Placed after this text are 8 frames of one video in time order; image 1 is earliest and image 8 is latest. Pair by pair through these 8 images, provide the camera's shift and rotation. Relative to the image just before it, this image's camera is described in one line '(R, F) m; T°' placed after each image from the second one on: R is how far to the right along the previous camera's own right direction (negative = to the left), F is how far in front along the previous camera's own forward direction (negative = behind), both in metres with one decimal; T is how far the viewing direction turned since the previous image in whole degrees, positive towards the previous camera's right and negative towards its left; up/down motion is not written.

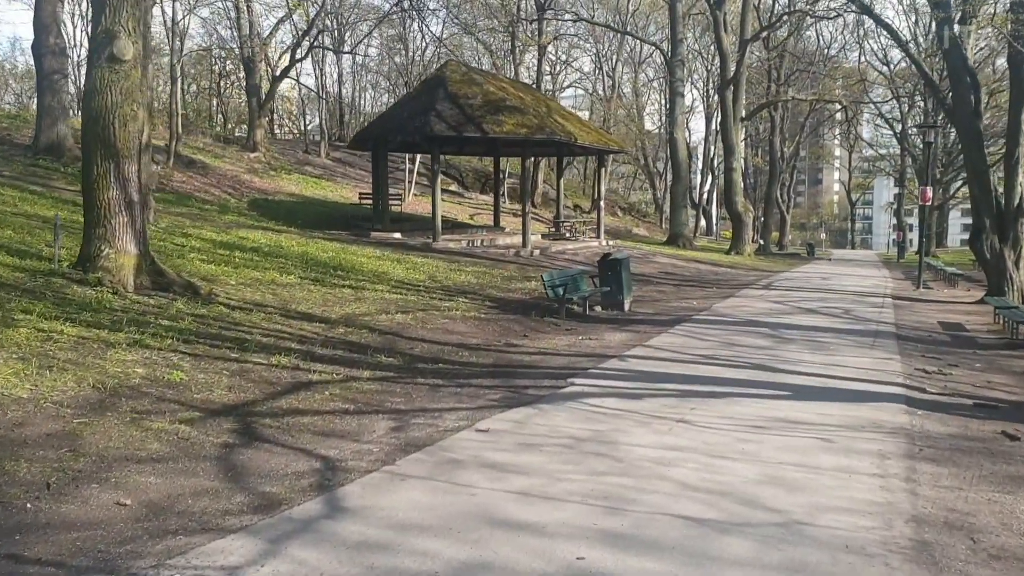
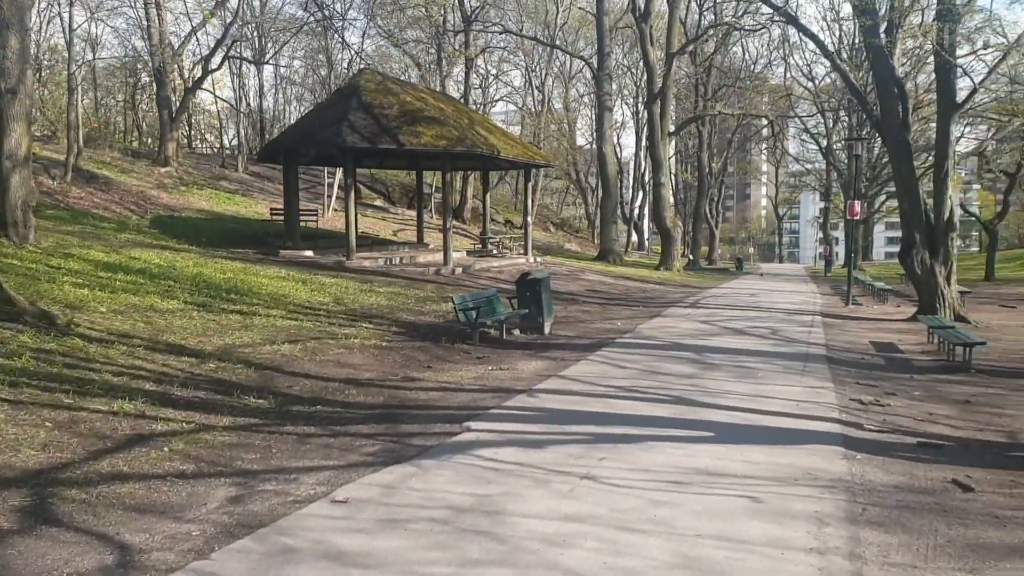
(+0.4, +1.1) m; +4°
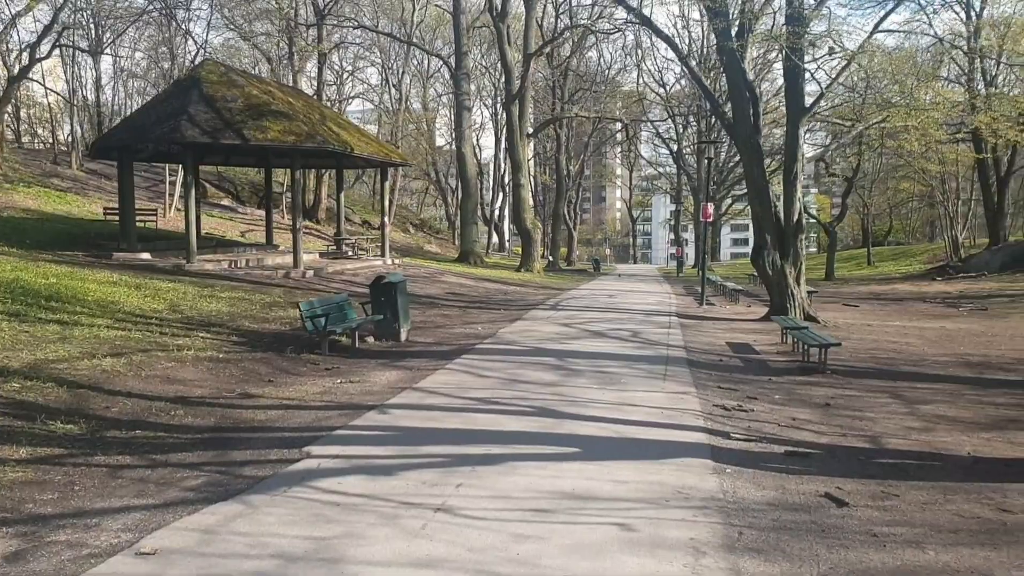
(+0.1, +0.6) m; +8°
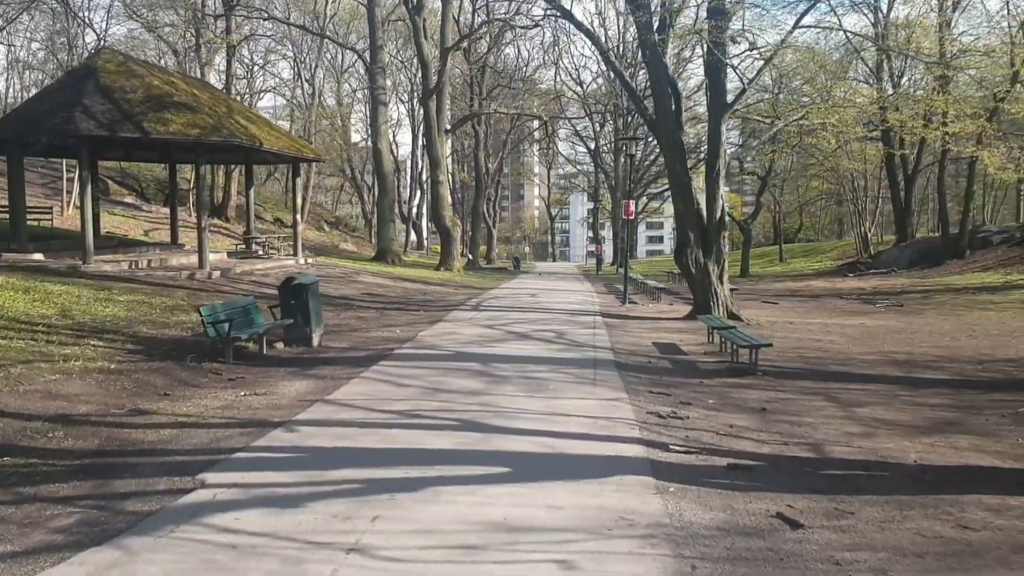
(0.0, +0.6) m; +5°
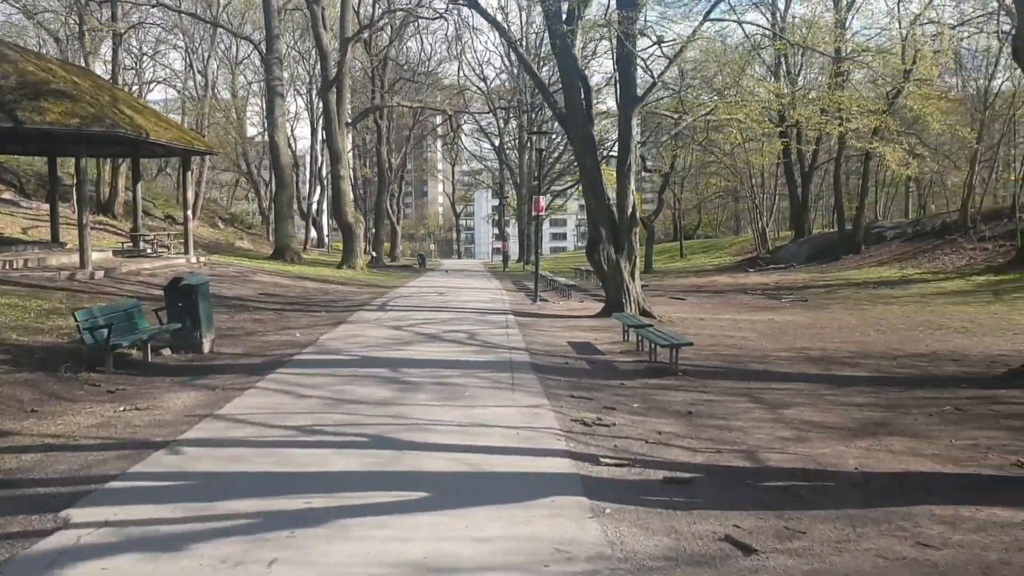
(-0.1, +0.6) m; +6°
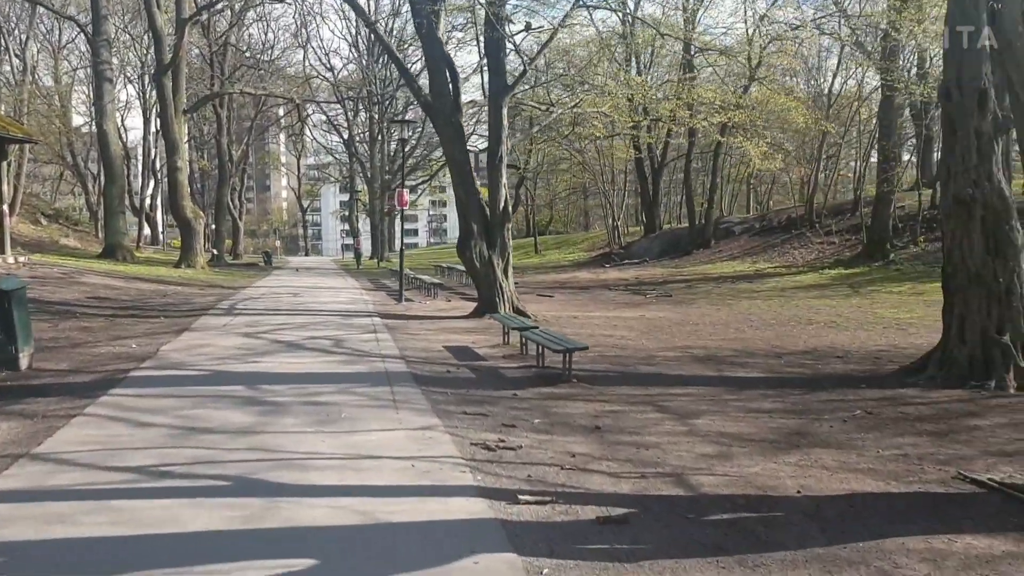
(-0.3, +1.0) m; +9°
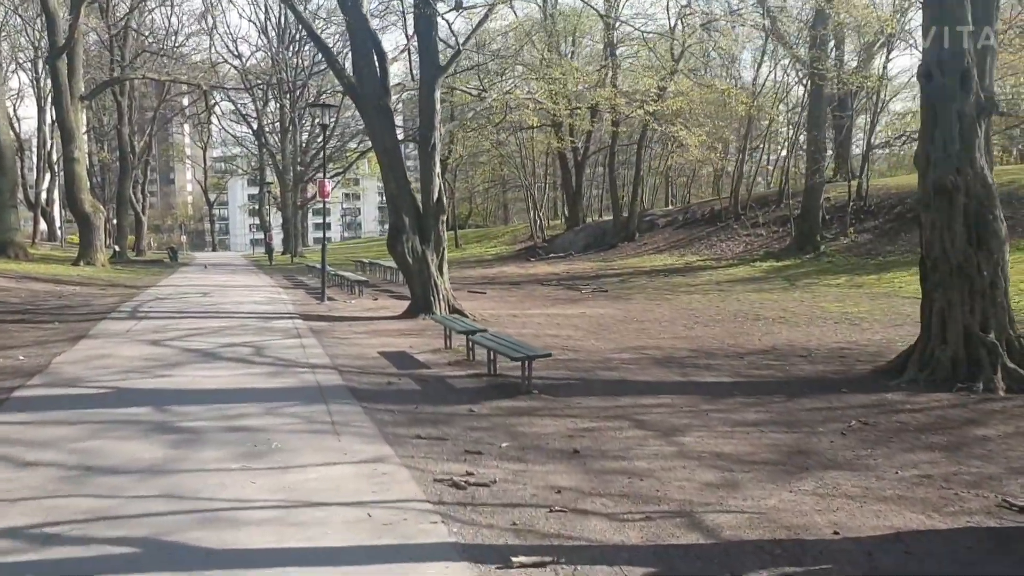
(-0.3, +1.1) m; +5°
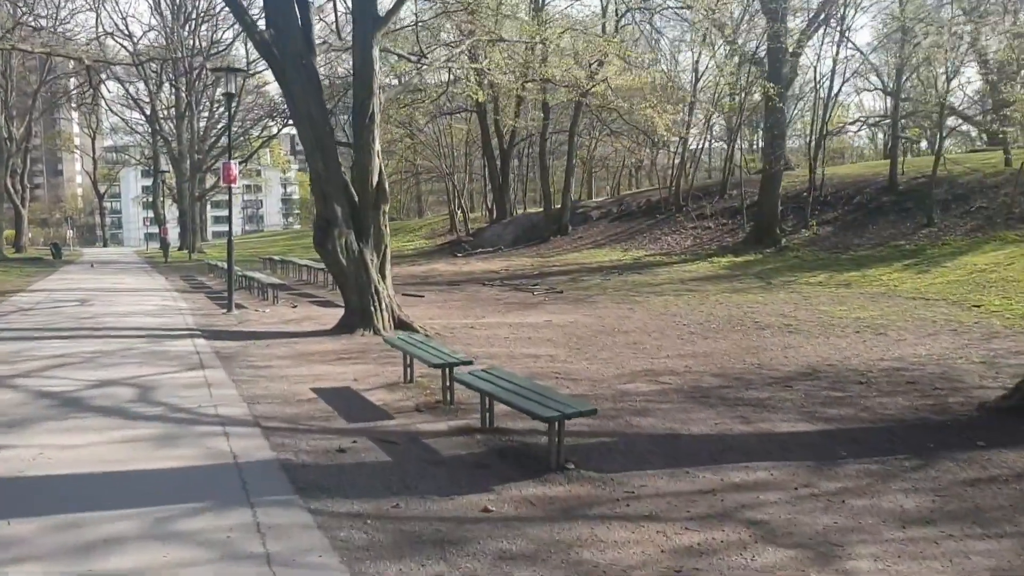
(-0.6, +2.8) m; +6°
